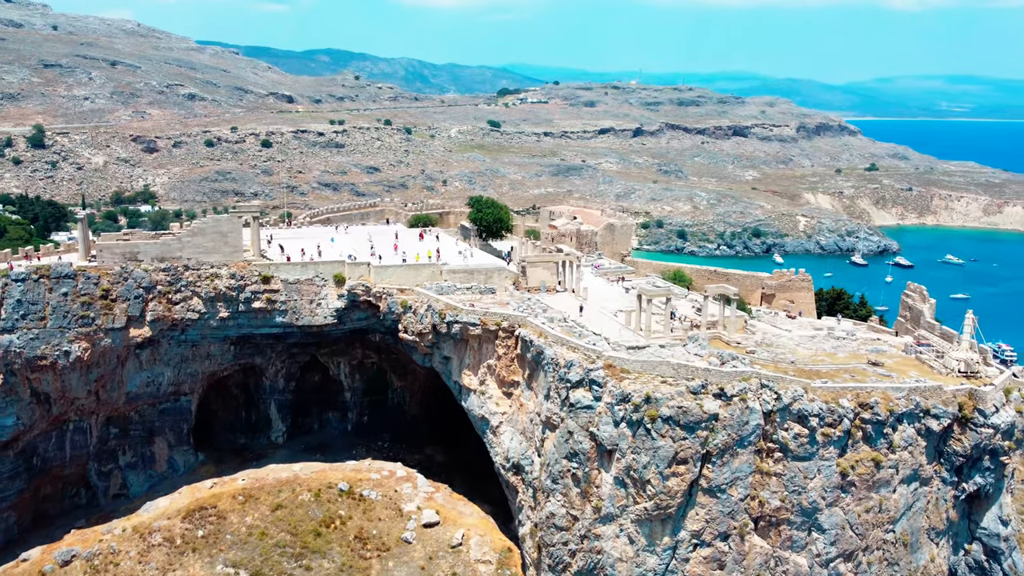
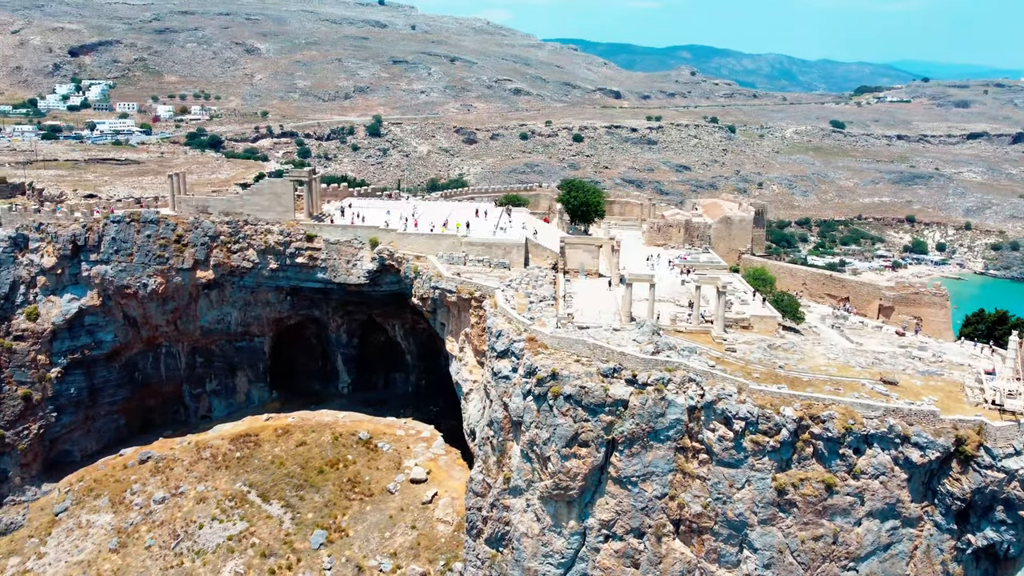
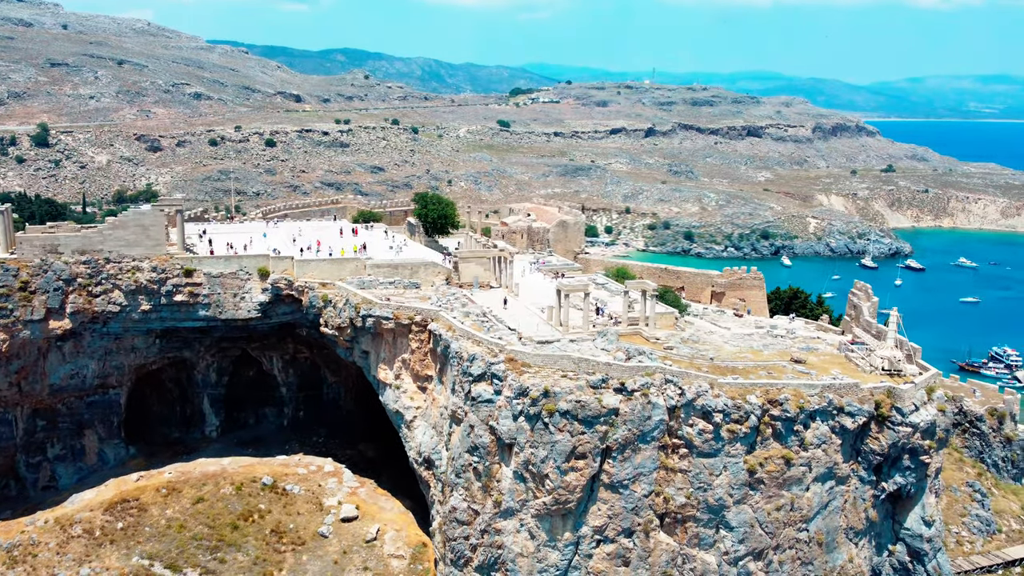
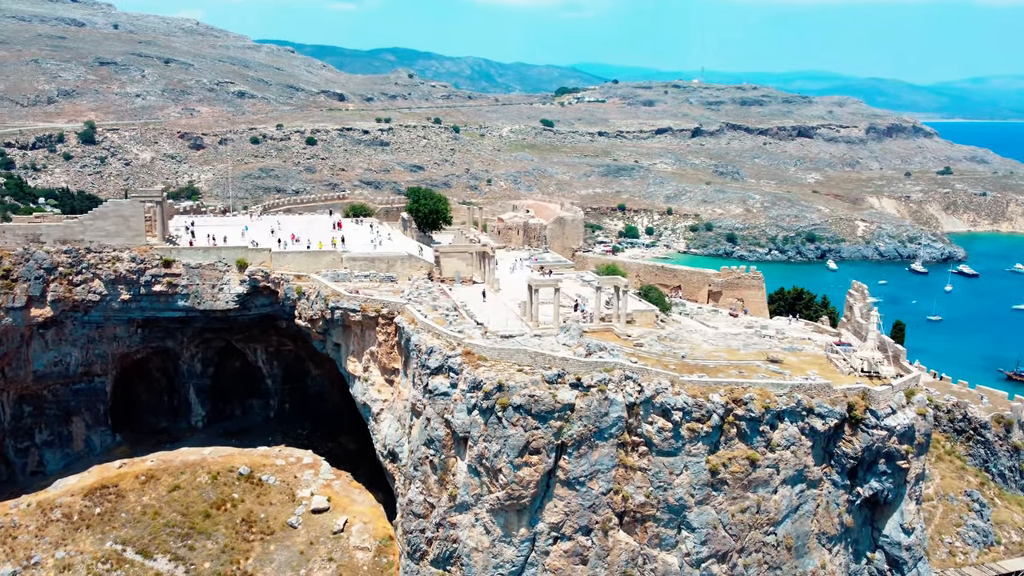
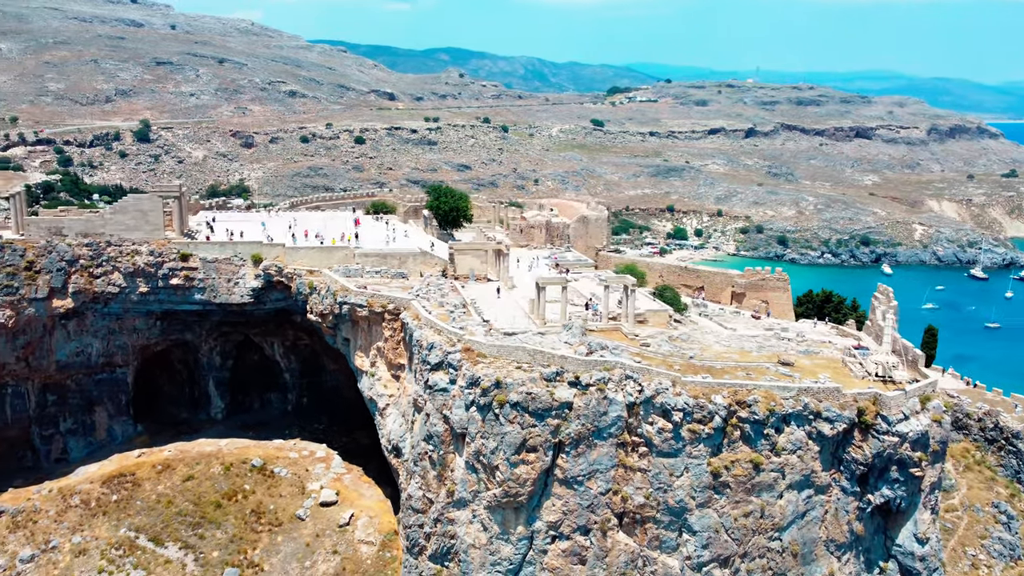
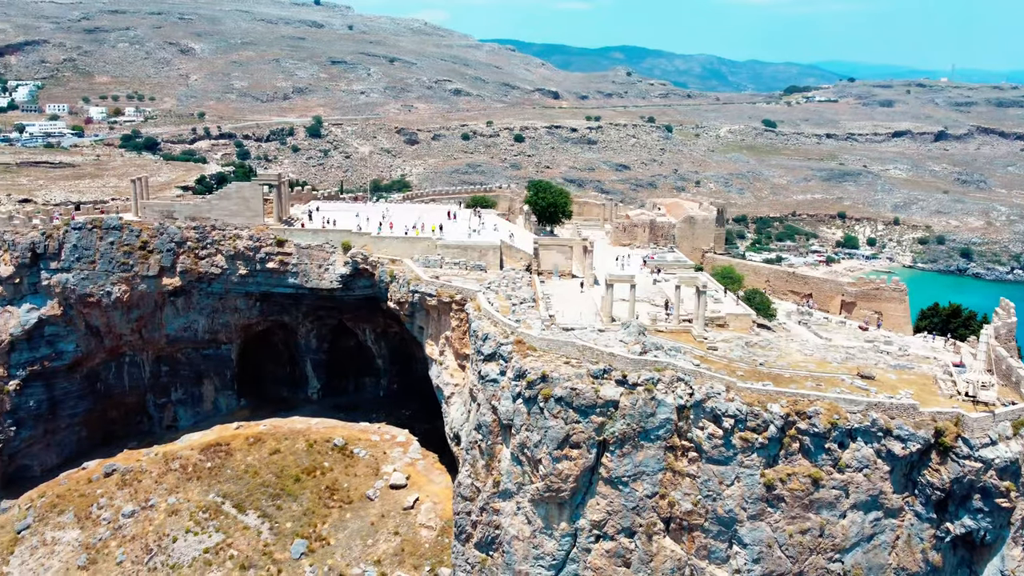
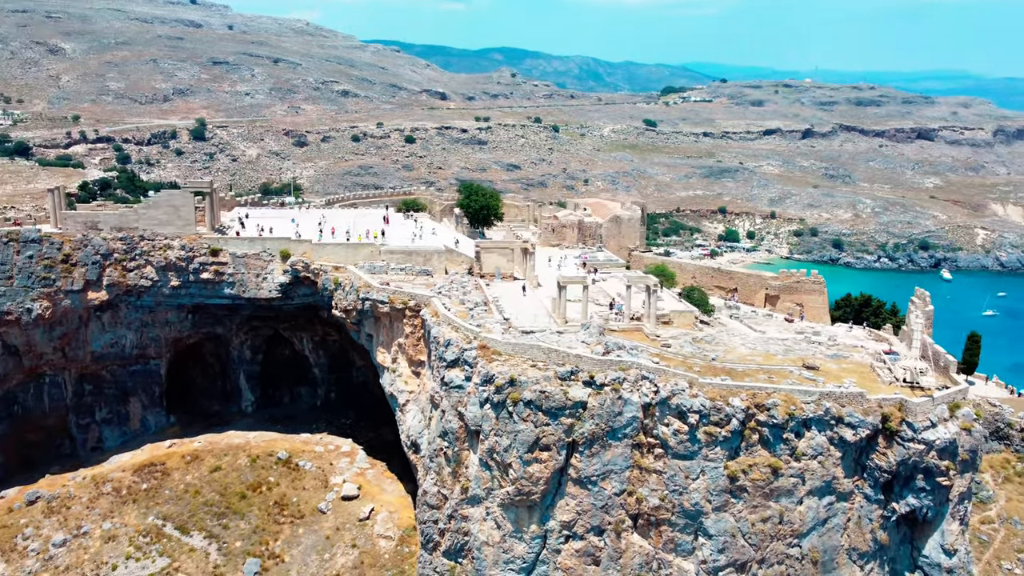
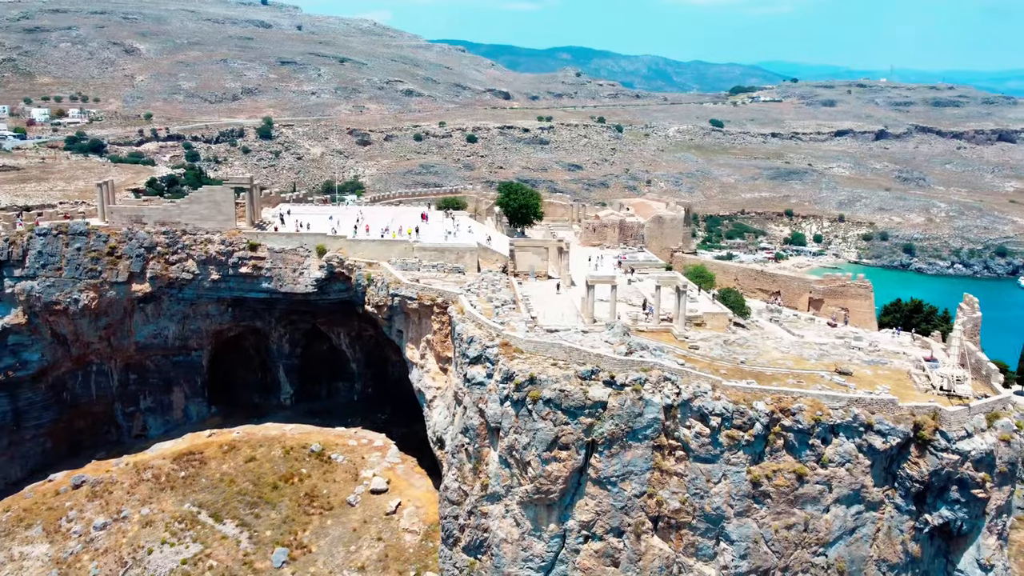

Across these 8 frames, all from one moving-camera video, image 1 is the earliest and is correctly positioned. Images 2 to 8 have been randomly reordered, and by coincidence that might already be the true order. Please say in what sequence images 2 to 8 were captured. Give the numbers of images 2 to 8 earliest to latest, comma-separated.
3, 4, 5, 7, 8, 6, 2
